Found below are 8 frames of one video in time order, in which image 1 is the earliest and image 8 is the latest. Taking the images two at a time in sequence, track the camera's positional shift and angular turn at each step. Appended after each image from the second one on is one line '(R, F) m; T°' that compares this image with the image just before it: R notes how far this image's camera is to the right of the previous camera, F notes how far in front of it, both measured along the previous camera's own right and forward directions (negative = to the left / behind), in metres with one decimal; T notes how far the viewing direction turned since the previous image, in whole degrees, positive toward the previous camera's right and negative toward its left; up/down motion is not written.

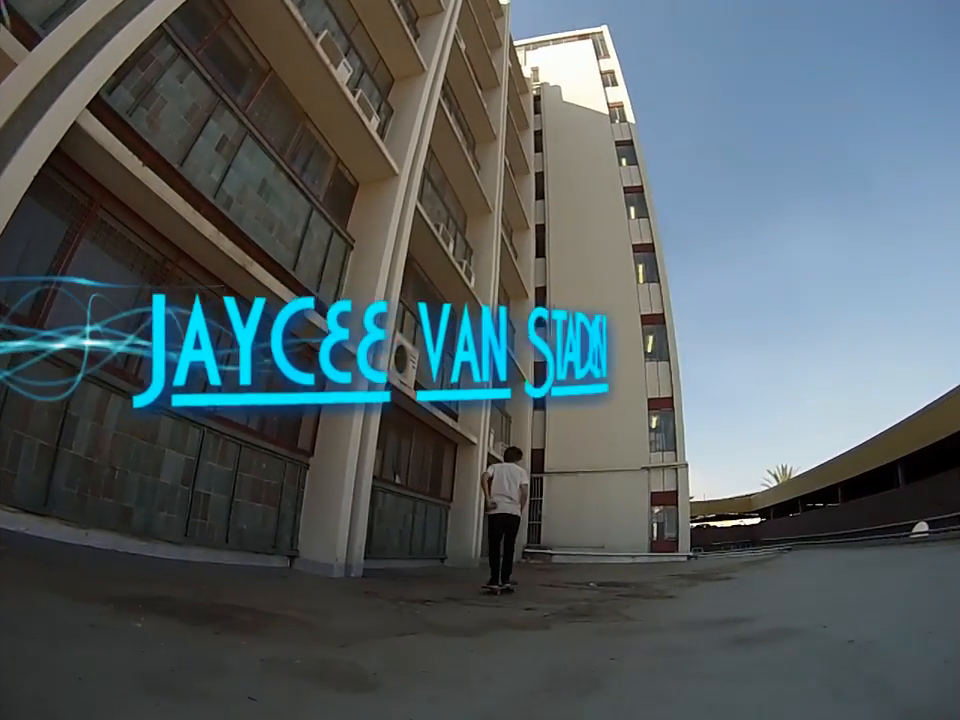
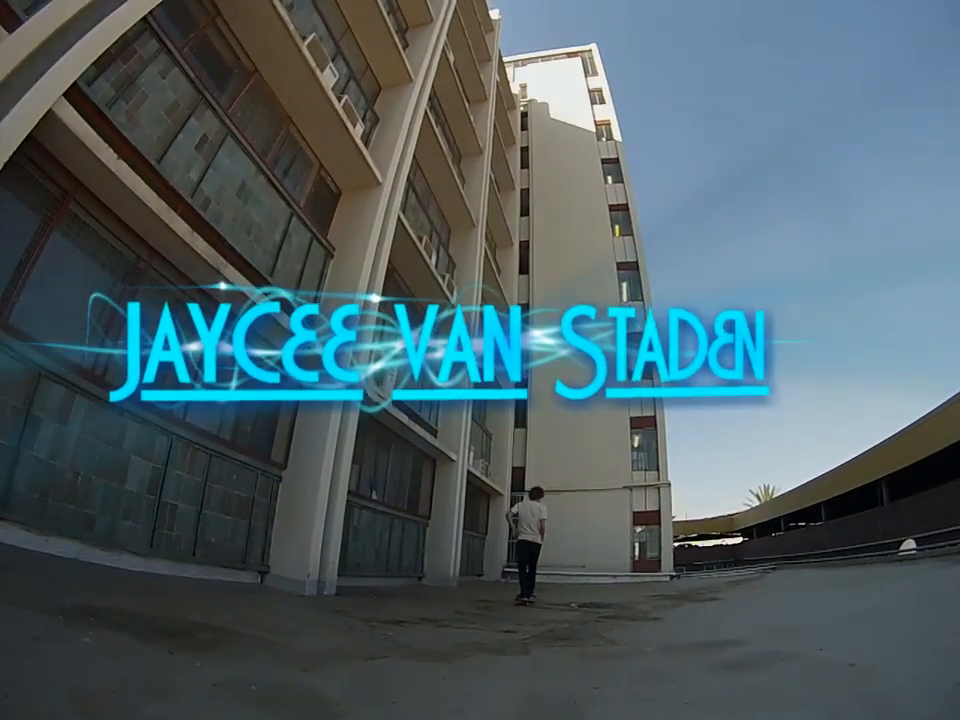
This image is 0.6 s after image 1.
(0.0, +0.2) m; +2°
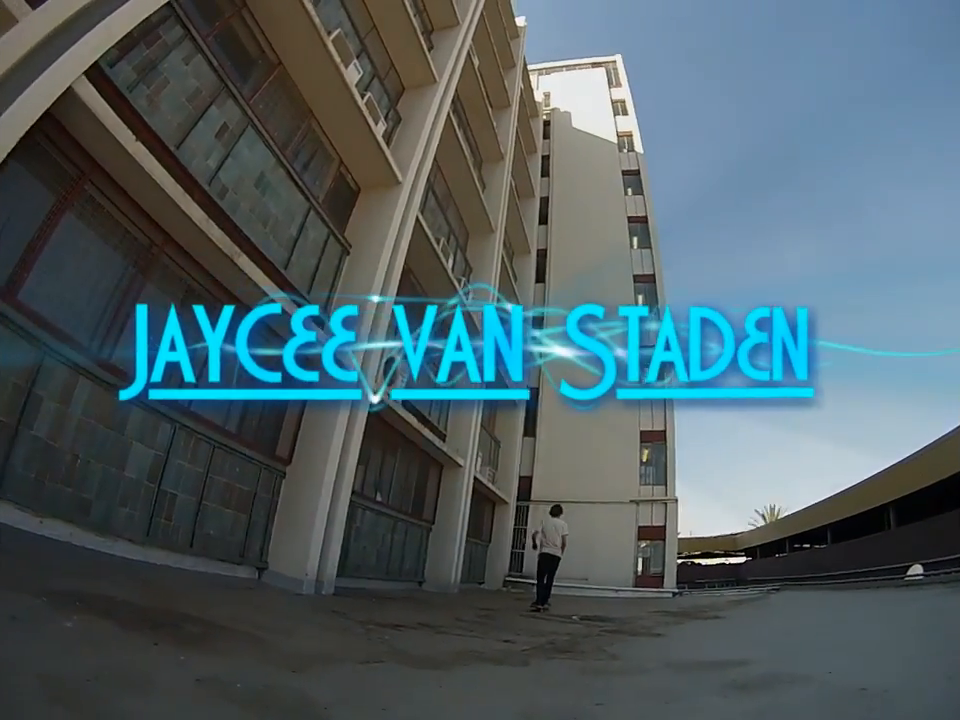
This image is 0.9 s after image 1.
(0.0, +0.1) m; -1°
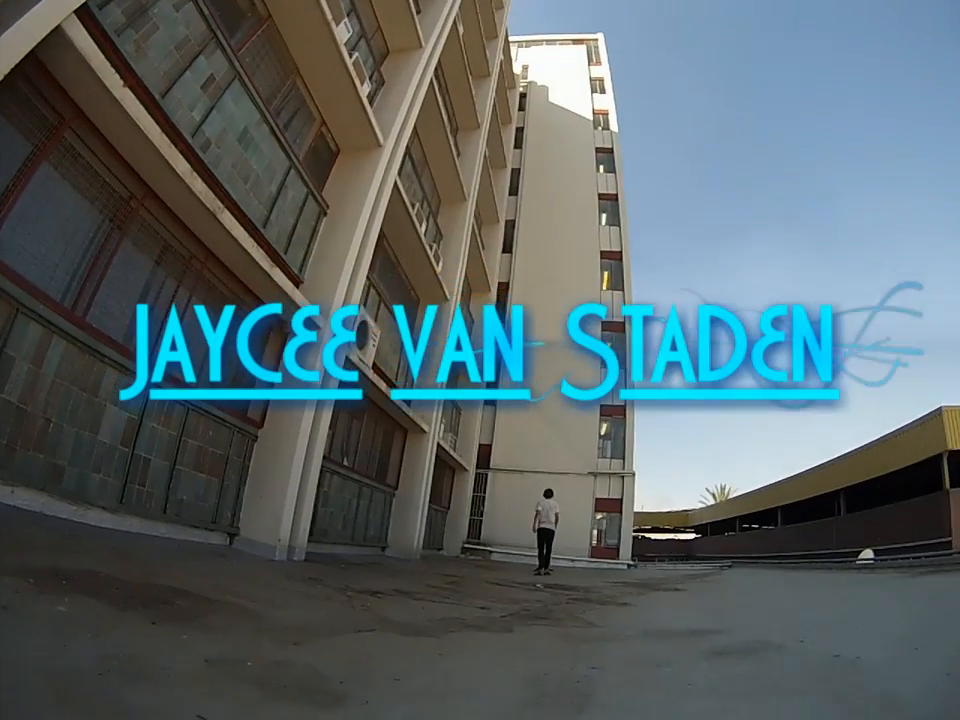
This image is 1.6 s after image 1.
(-0.3, 0.0) m; +4°
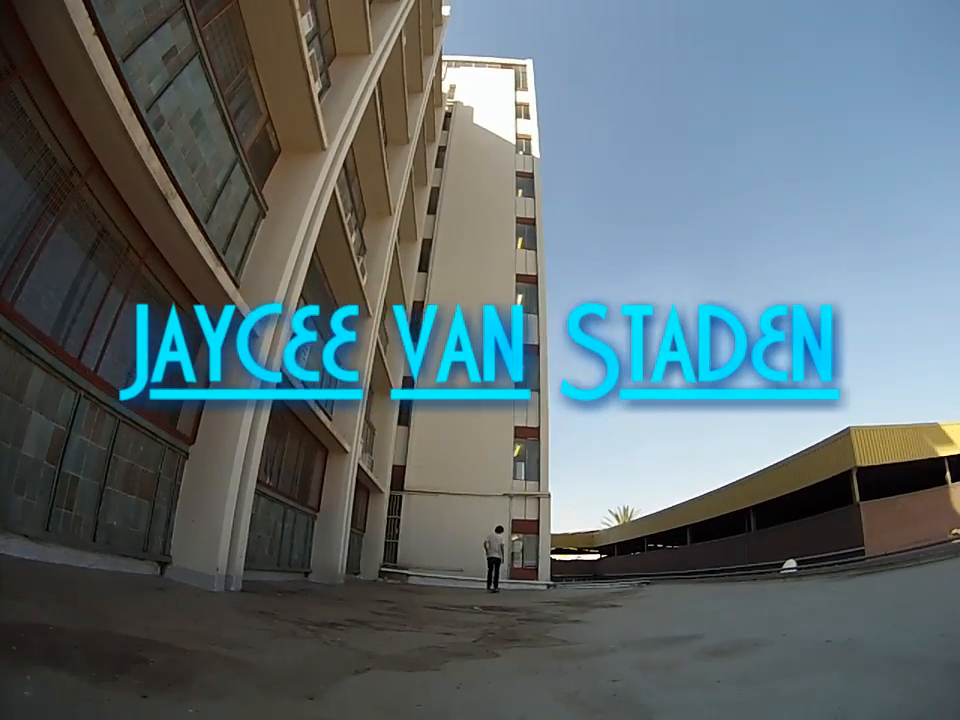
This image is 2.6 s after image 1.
(-0.8, +0.3) m; +10°
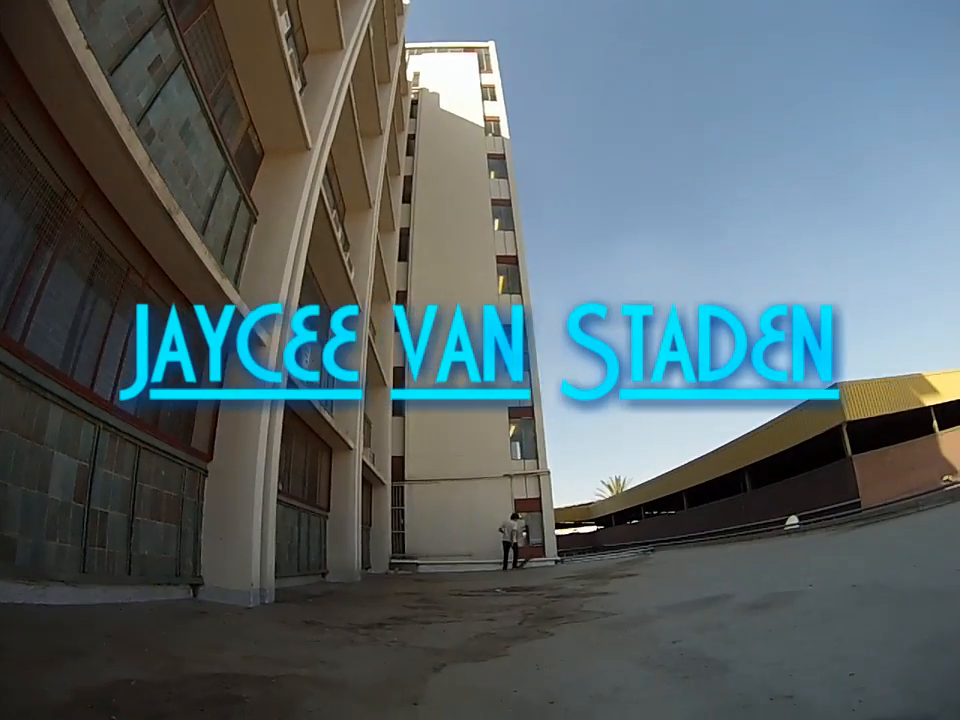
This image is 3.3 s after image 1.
(-0.4, 0.0) m; +2°
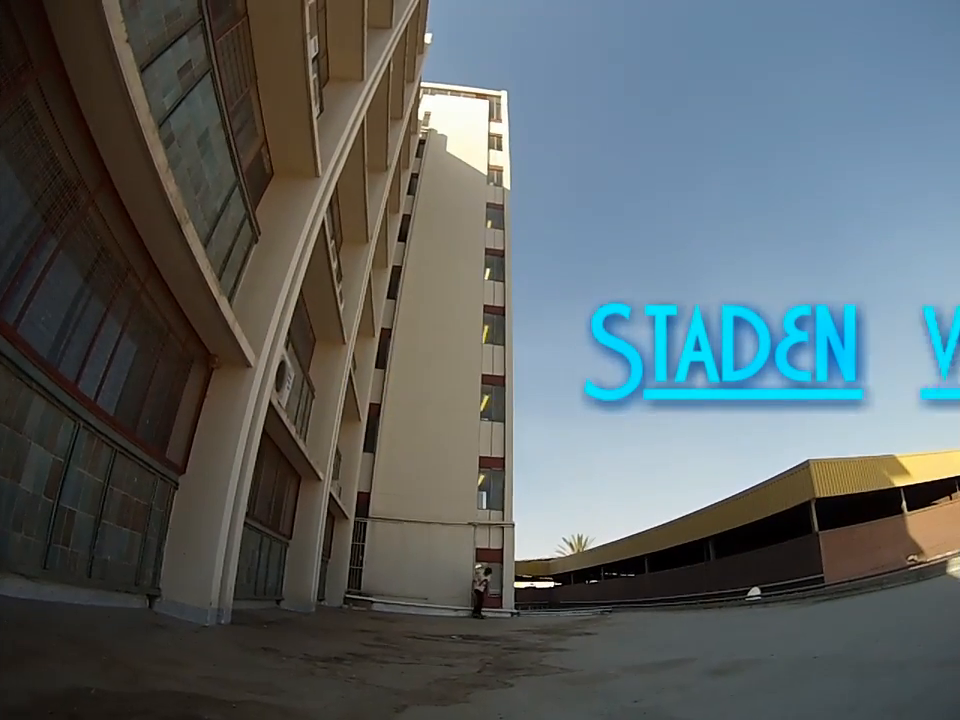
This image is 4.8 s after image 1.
(-0.2, -0.1) m; +2°
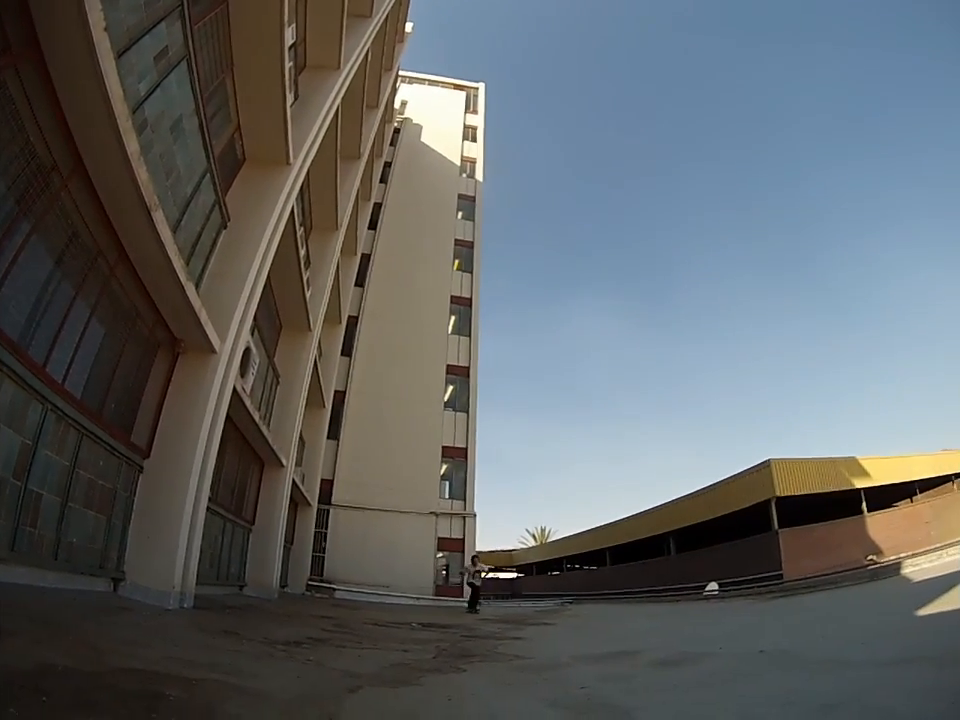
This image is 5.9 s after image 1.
(0.0, -0.2) m; +3°
